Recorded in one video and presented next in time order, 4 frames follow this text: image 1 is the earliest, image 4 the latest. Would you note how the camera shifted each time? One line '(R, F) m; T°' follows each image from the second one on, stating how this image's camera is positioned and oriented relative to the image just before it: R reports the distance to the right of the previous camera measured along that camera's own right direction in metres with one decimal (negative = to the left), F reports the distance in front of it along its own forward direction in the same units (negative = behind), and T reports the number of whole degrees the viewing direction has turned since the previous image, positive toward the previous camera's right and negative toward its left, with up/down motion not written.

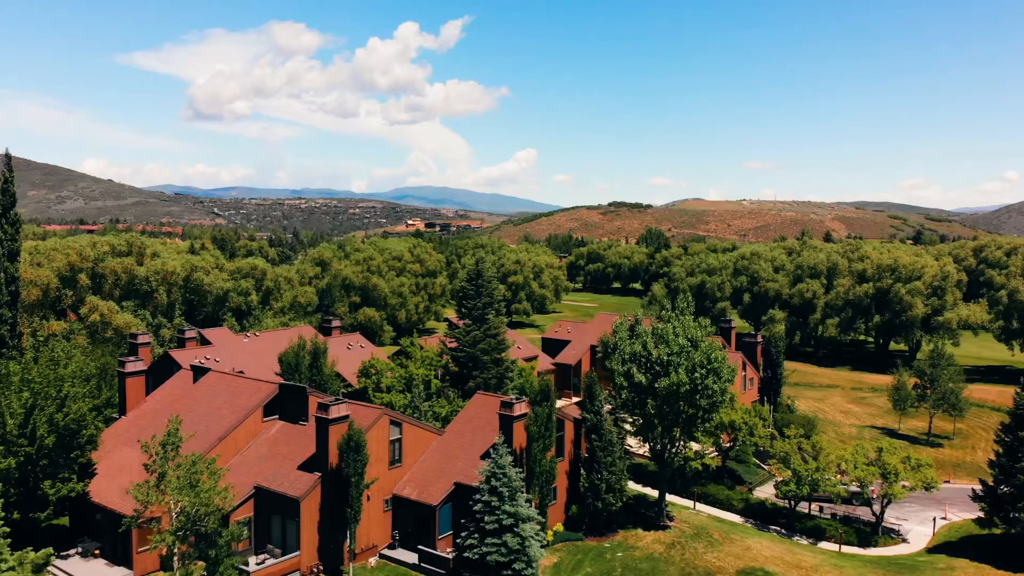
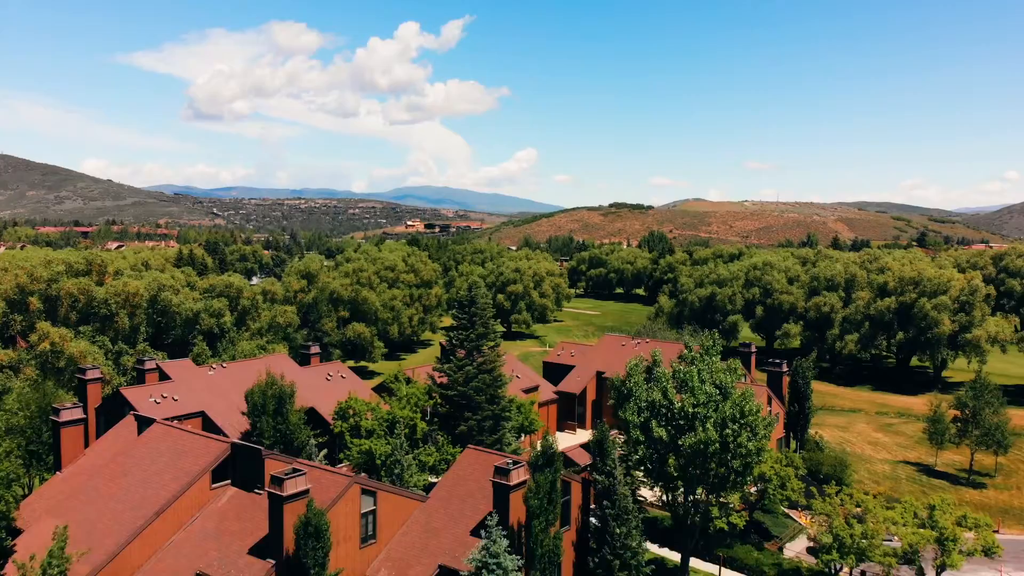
(+0.1, +4.3) m; 0°
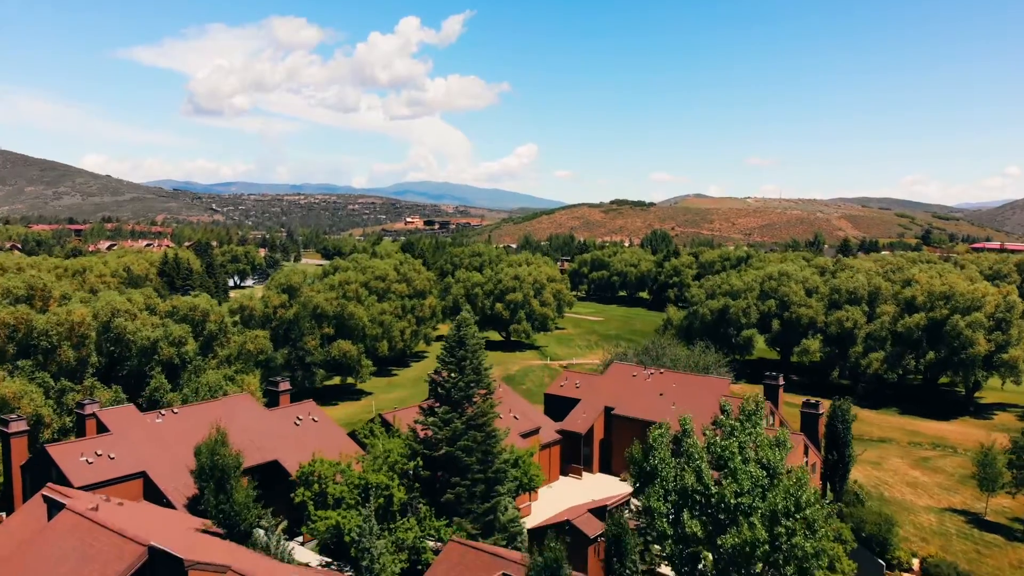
(+0.1, +4.9) m; 0°
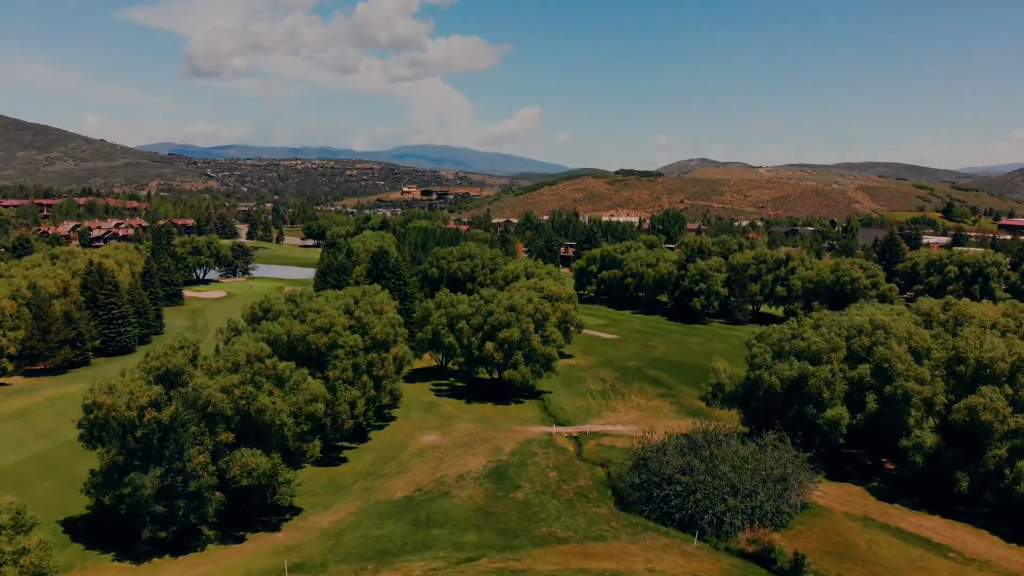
(+0.7, +19.9) m; 0°
